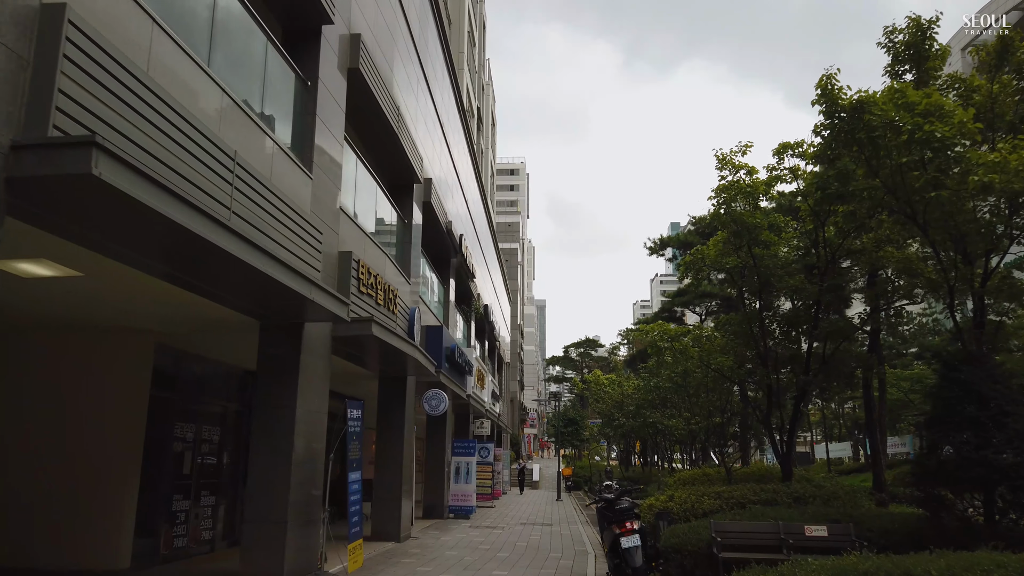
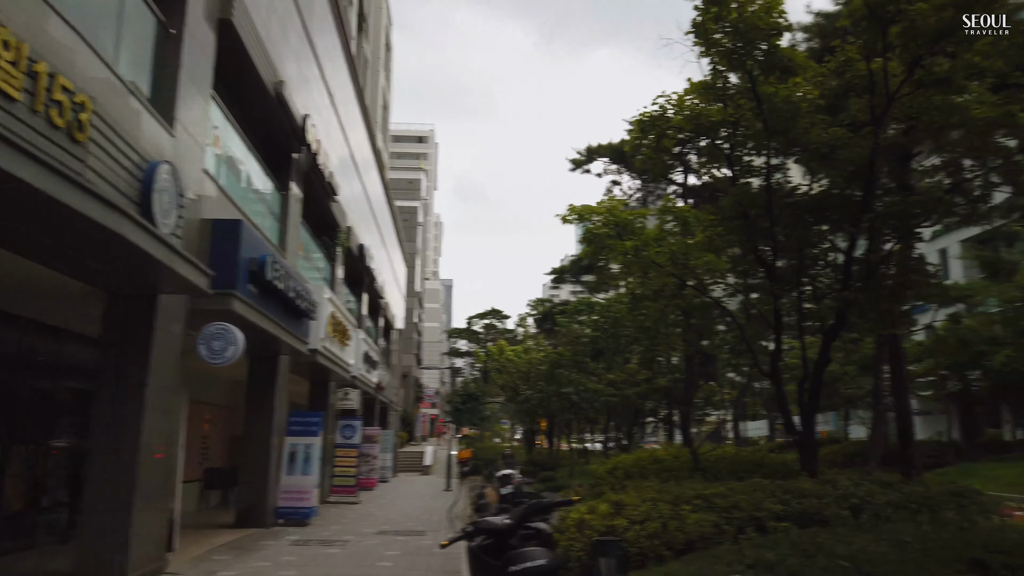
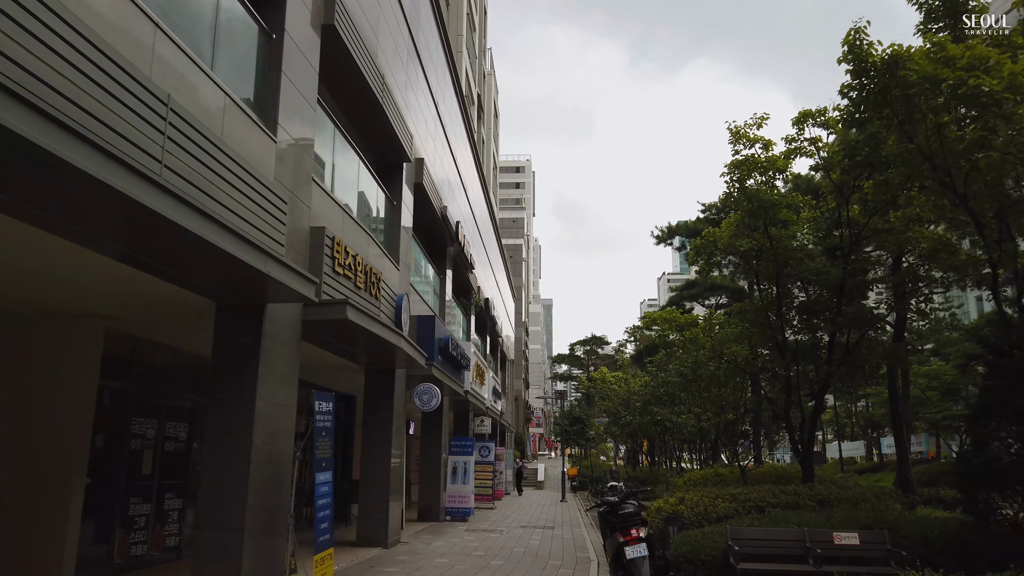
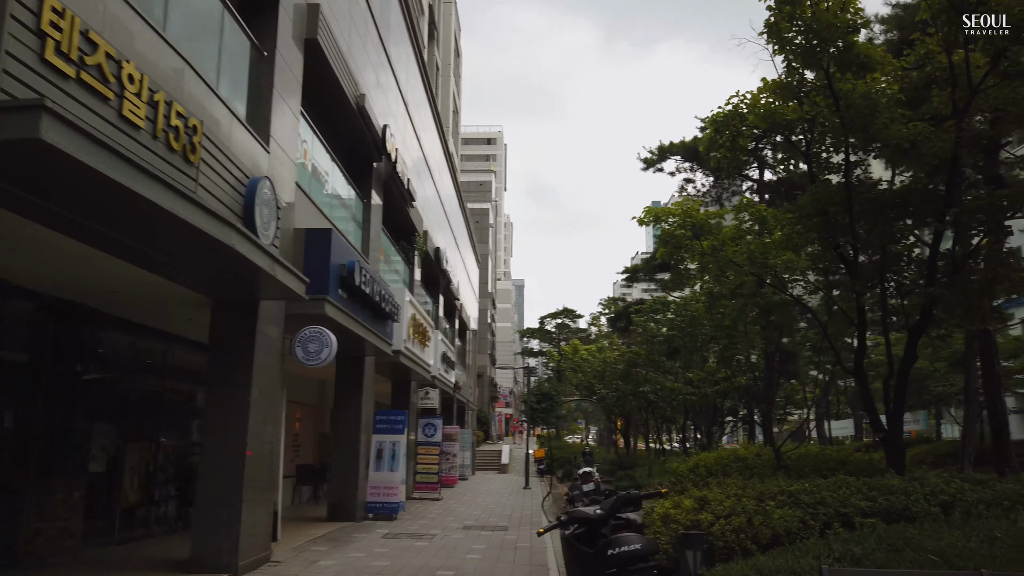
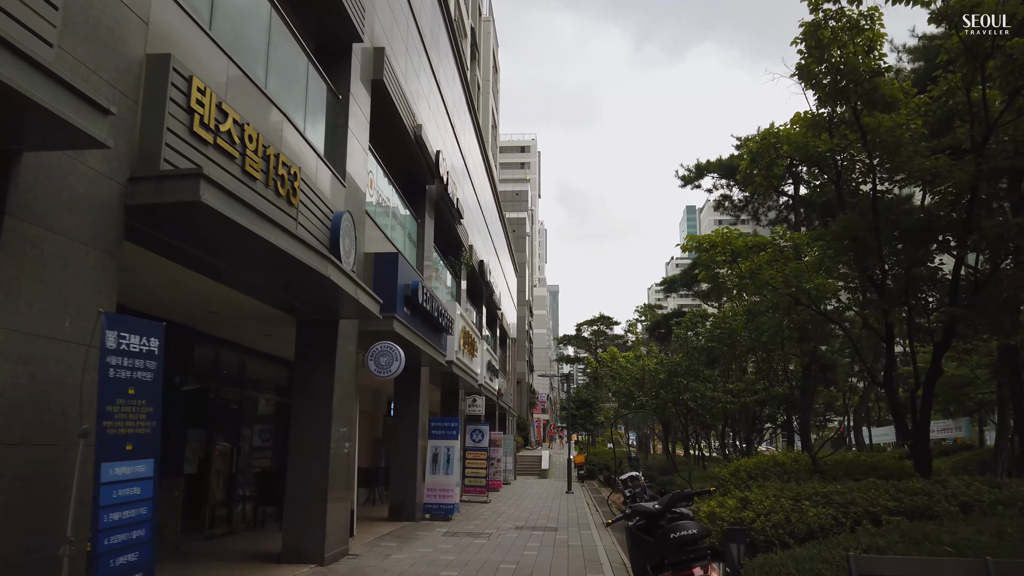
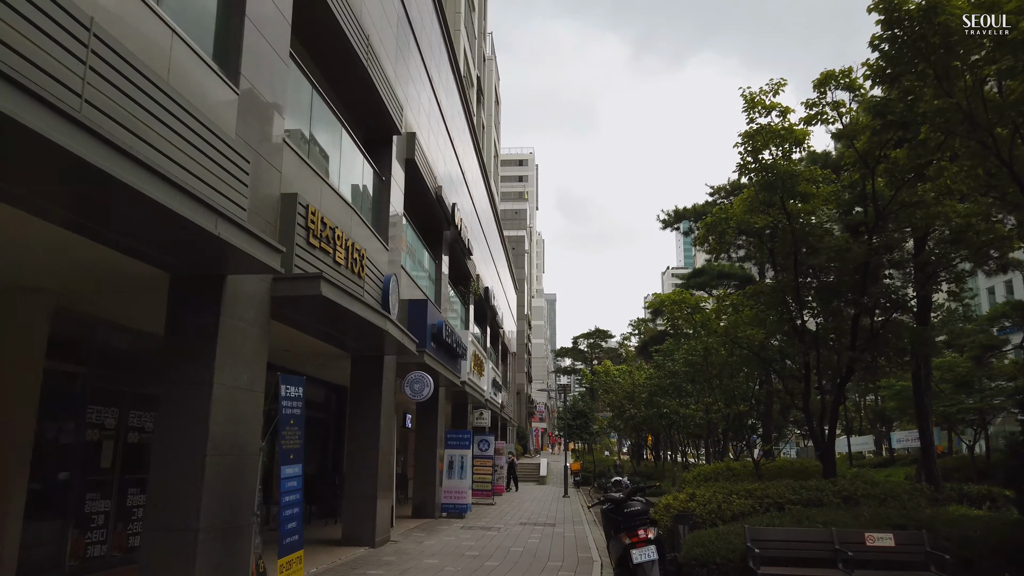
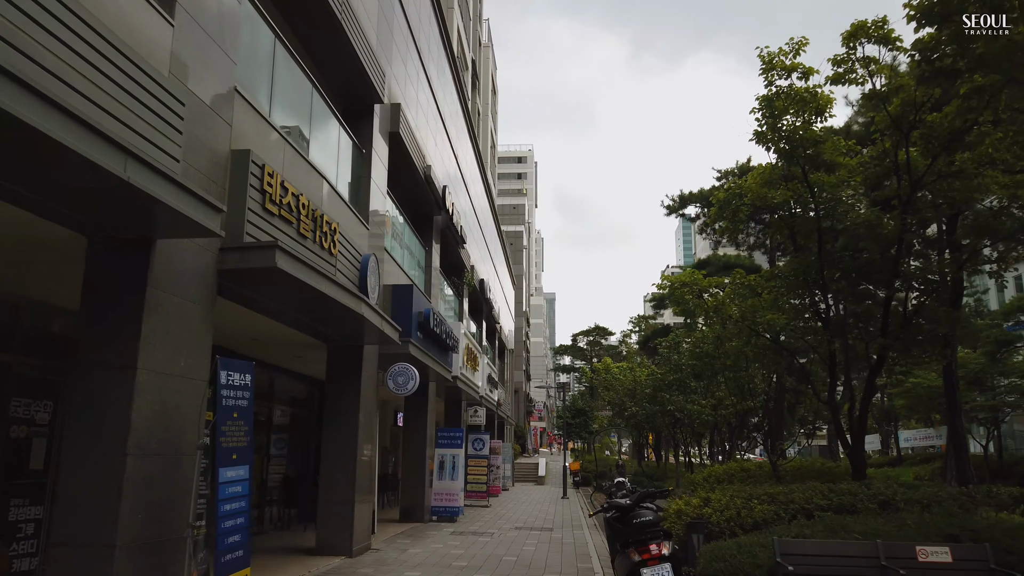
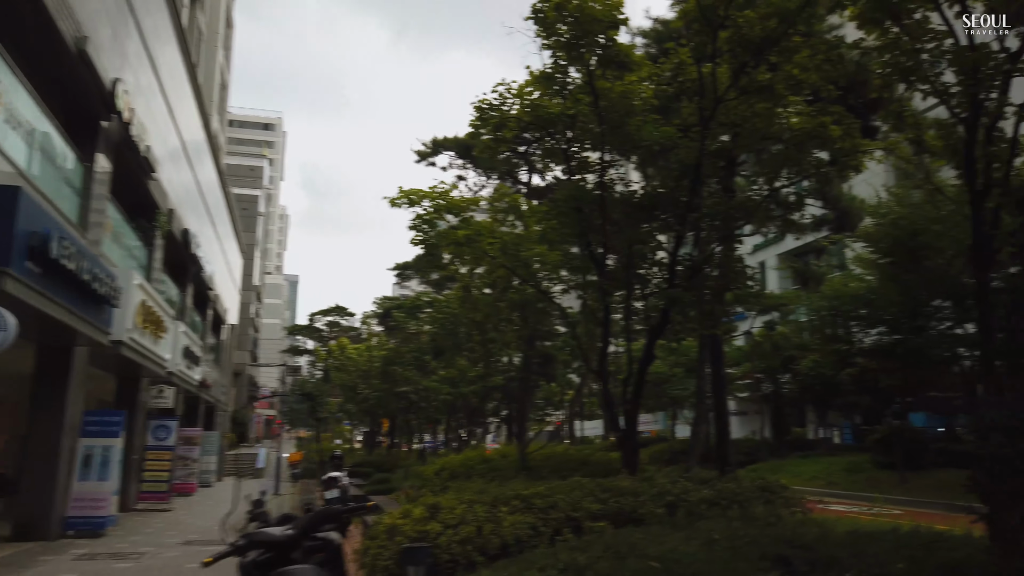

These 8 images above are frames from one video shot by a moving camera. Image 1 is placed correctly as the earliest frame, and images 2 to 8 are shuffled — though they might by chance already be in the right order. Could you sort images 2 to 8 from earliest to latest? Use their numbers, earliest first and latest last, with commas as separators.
3, 6, 7, 5, 4, 2, 8
